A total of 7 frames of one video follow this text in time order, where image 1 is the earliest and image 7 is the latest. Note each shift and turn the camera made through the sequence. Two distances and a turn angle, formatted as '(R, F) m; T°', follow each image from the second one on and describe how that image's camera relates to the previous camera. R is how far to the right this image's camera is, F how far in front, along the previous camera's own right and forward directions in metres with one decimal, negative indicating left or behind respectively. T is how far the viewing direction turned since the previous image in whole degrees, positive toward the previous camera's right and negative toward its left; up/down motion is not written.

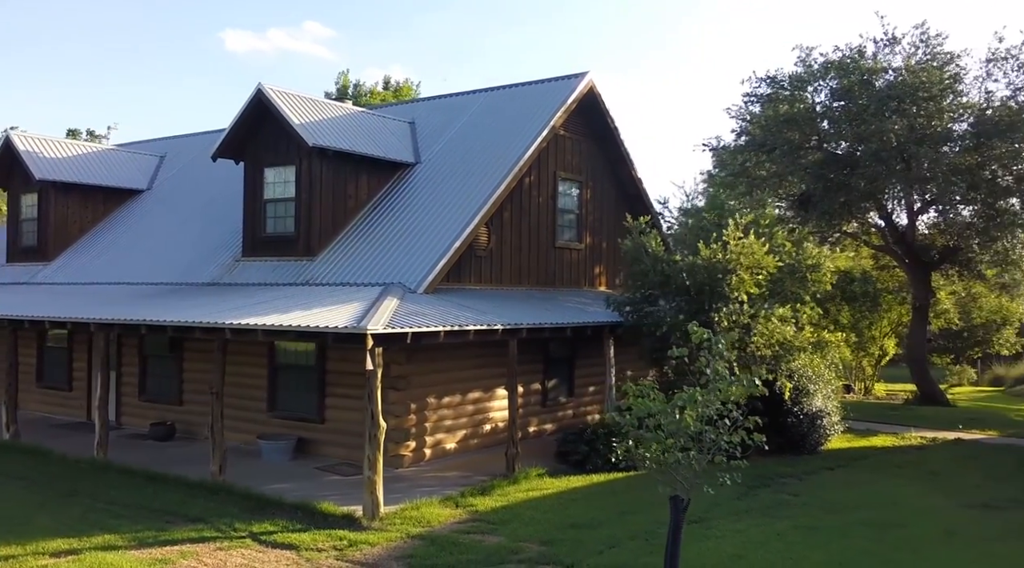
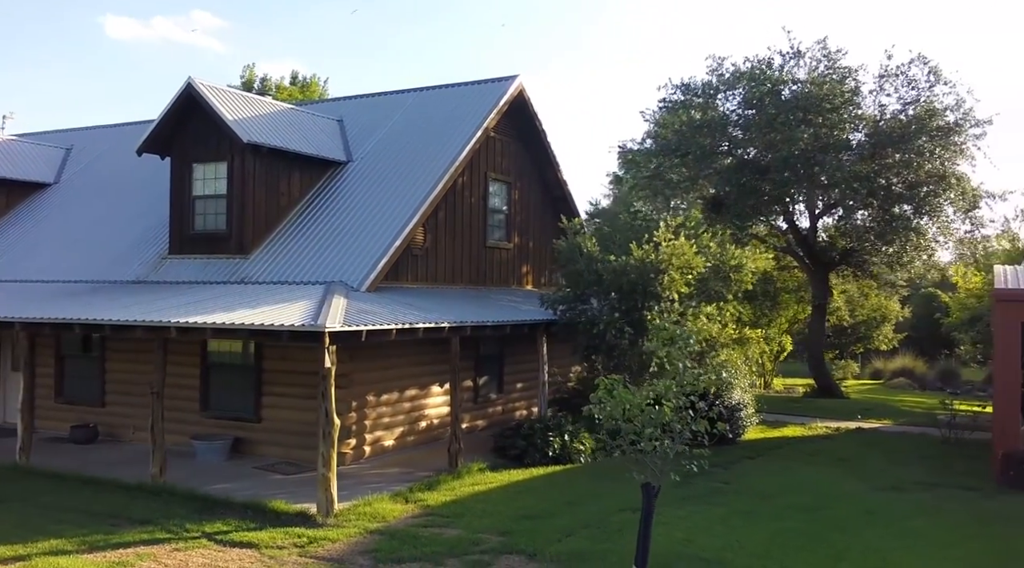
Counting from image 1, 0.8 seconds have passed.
(-0.9, -0.3) m; +7°
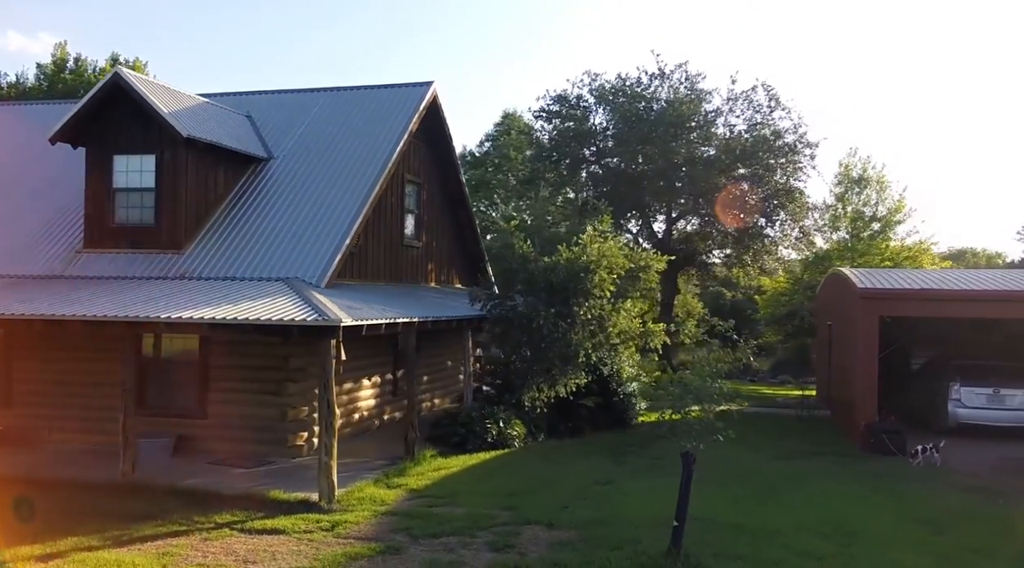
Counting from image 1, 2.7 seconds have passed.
(-3.1, -0.8) m; +14°
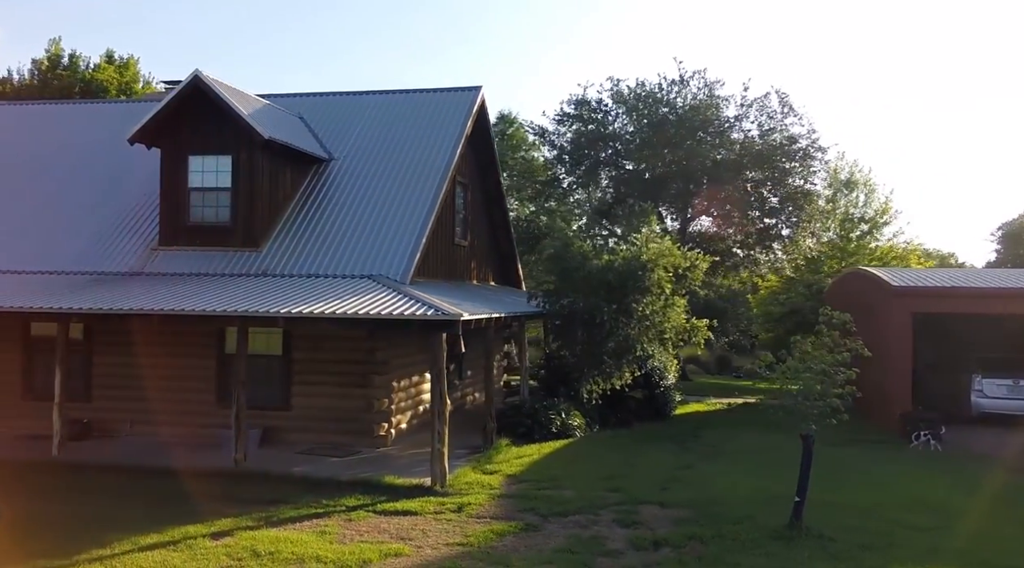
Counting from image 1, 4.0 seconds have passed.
(-2.2, -0.8) m; +3°
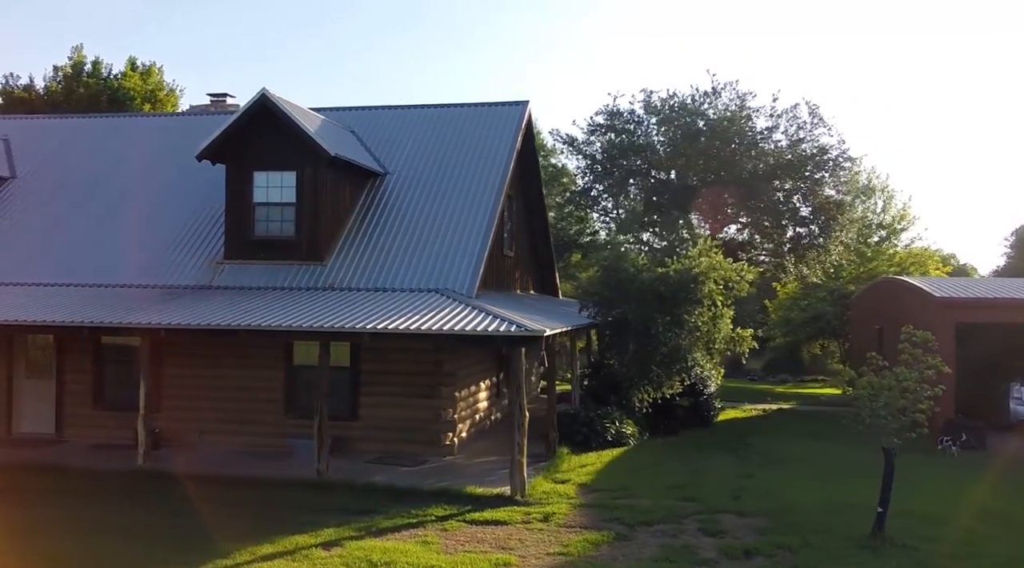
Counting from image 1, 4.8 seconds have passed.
(-1.2, -0.5) m; +1°
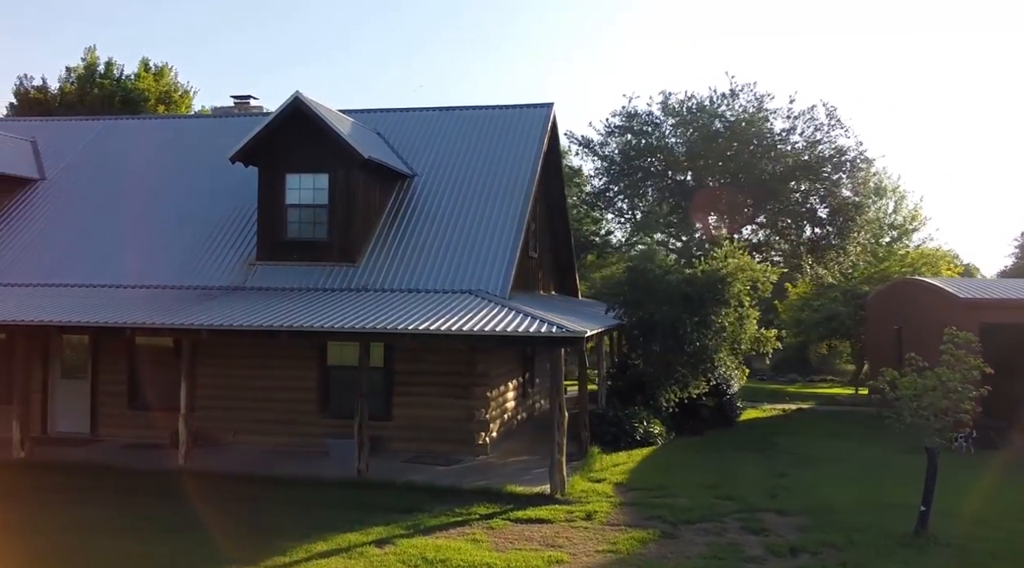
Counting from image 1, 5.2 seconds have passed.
(-0.6, -0.2) m; 0°
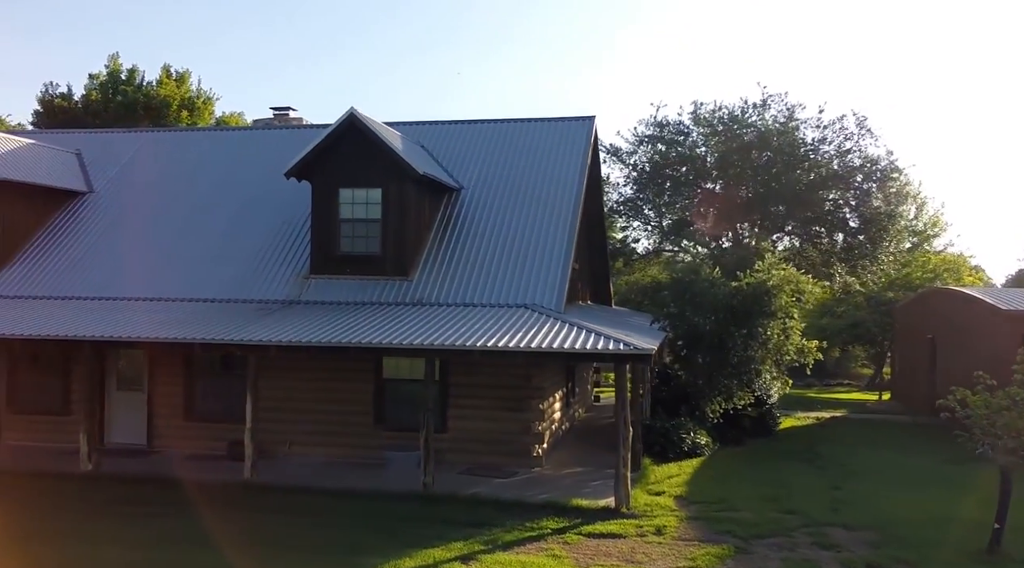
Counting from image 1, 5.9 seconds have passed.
(-1.0, -0.2) m; 0°
